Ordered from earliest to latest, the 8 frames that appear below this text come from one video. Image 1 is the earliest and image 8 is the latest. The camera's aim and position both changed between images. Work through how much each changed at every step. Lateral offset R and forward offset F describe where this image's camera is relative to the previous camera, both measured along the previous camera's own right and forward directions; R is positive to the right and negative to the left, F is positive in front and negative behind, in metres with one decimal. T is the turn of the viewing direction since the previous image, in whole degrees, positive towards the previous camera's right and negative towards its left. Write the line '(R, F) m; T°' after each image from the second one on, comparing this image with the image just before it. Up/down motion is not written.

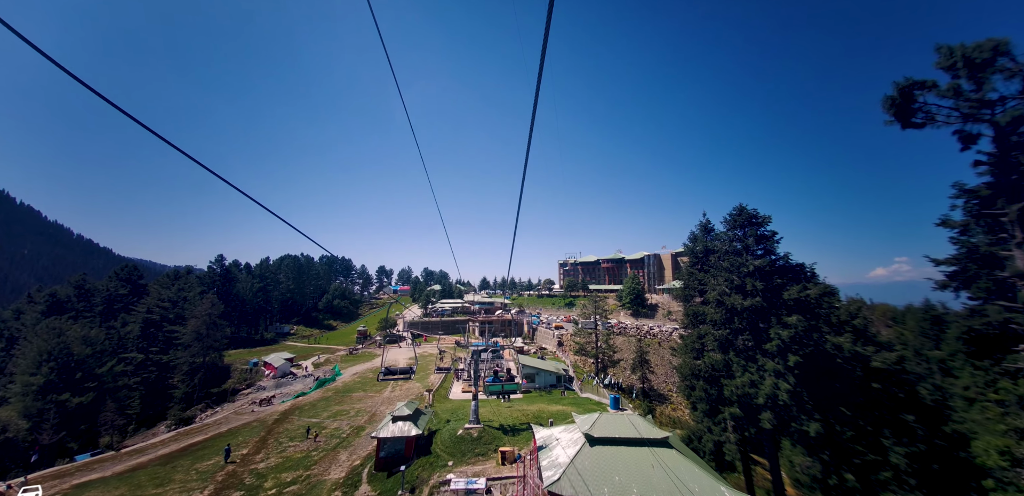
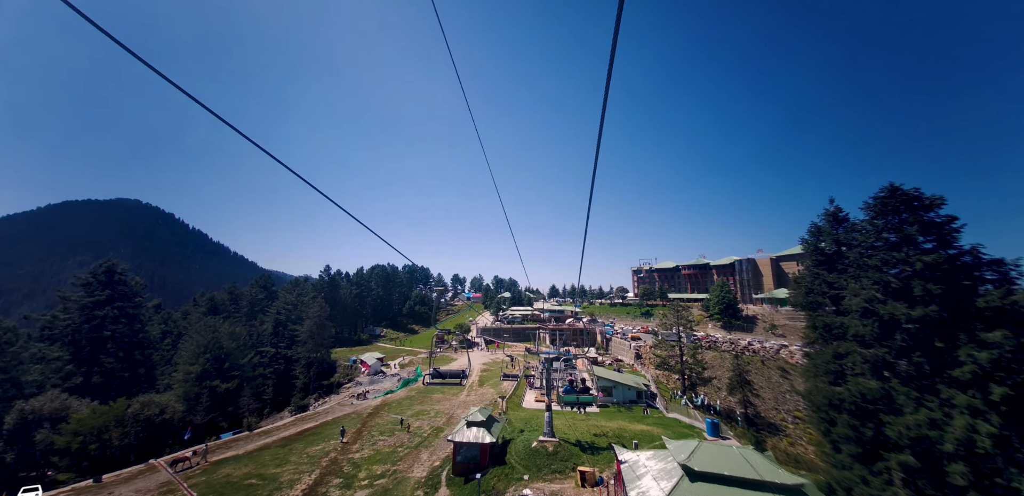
(-0.1, +0.3) m; -11°
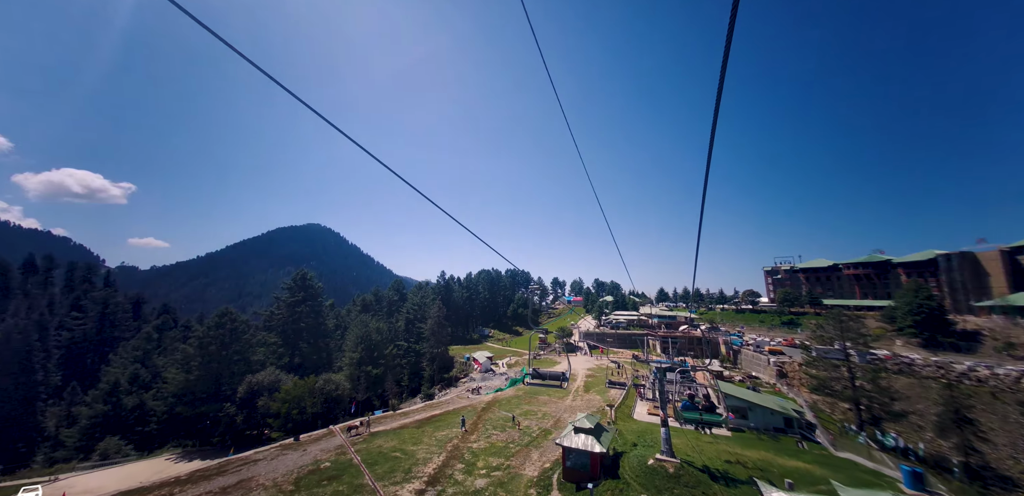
(-0.2, +0.1) m; -17°
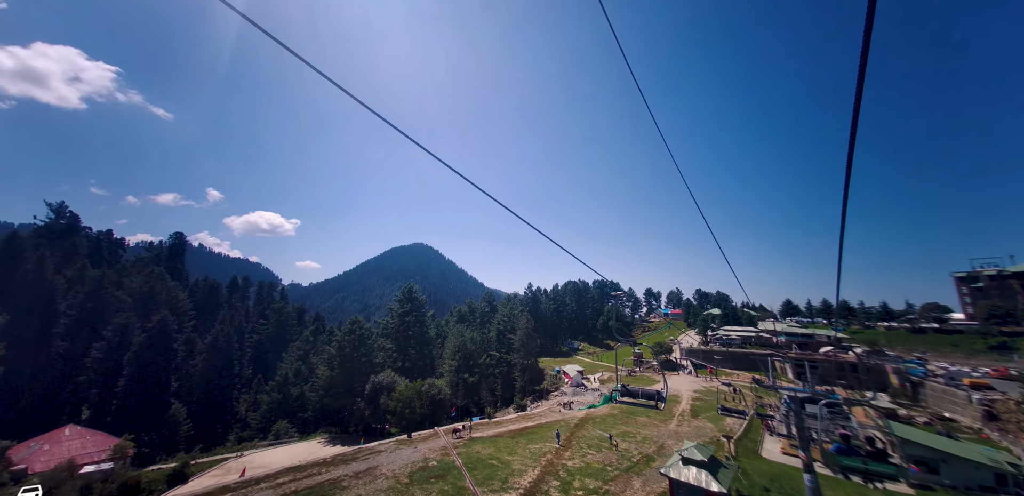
(-0.2, -0.1) m; -14°
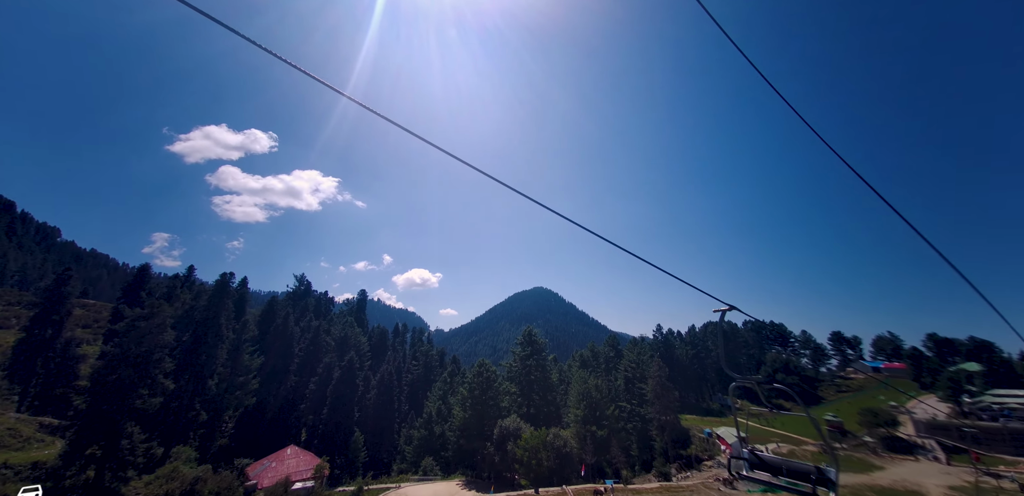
(-0.6, +2.4) m; -19°
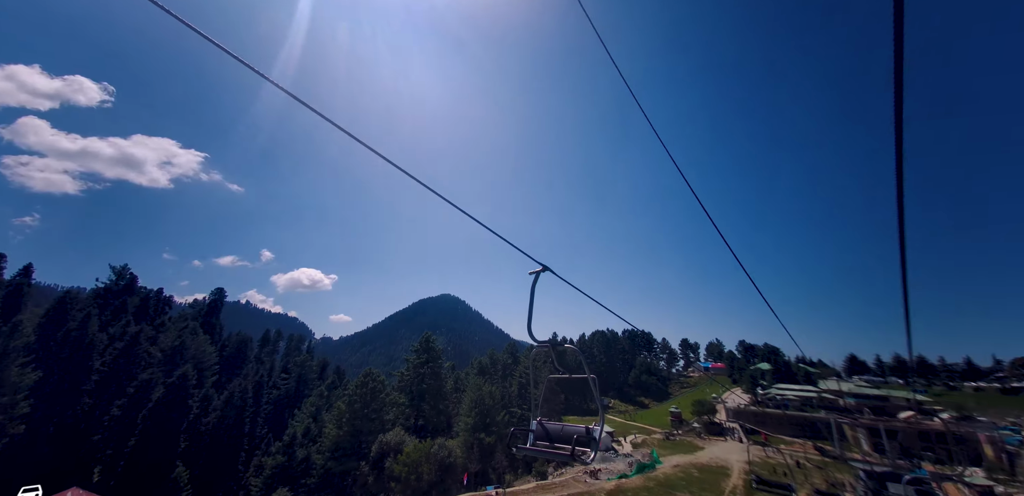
(+0.9, -0.8) m; +15°
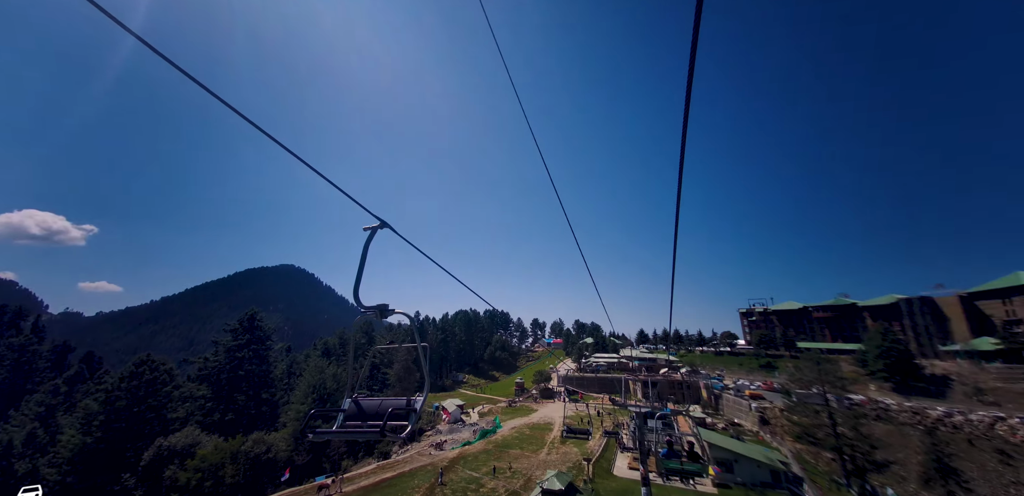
(+0.3, -1.2) m; +21°
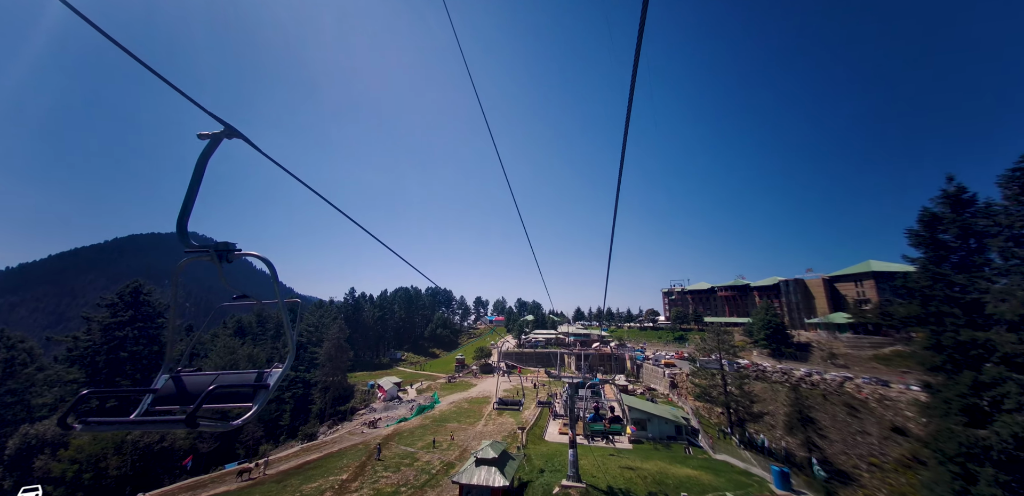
(+0.1, -0.2) m; +9°
